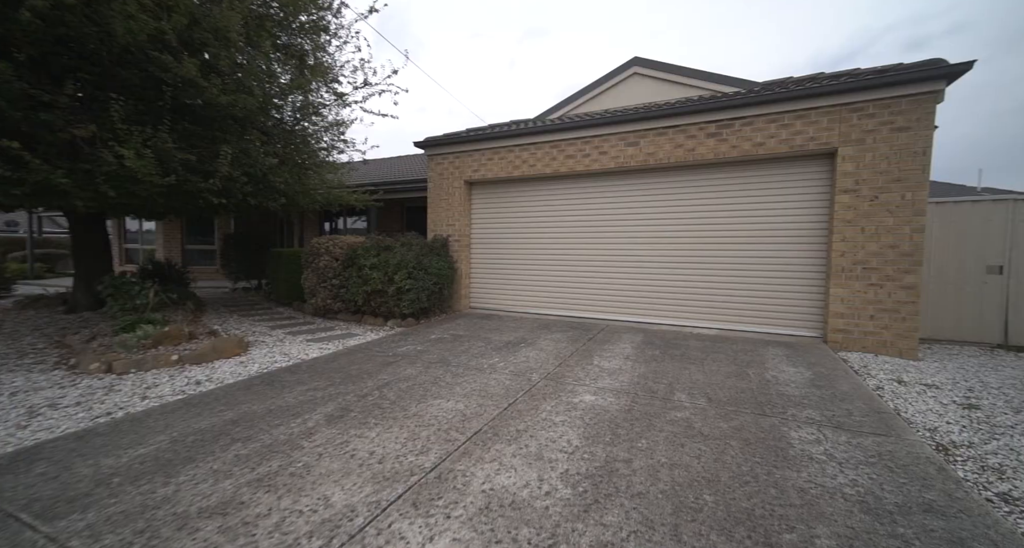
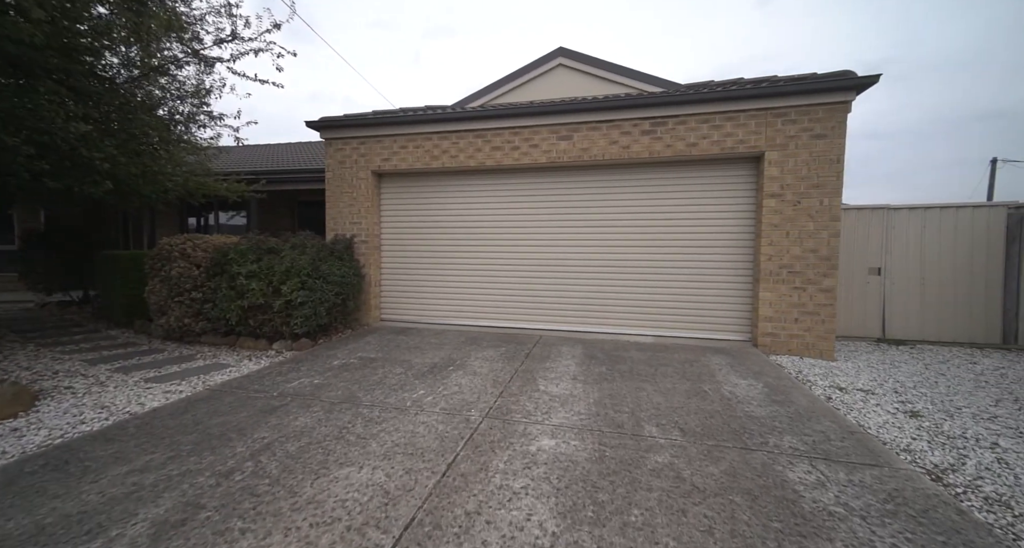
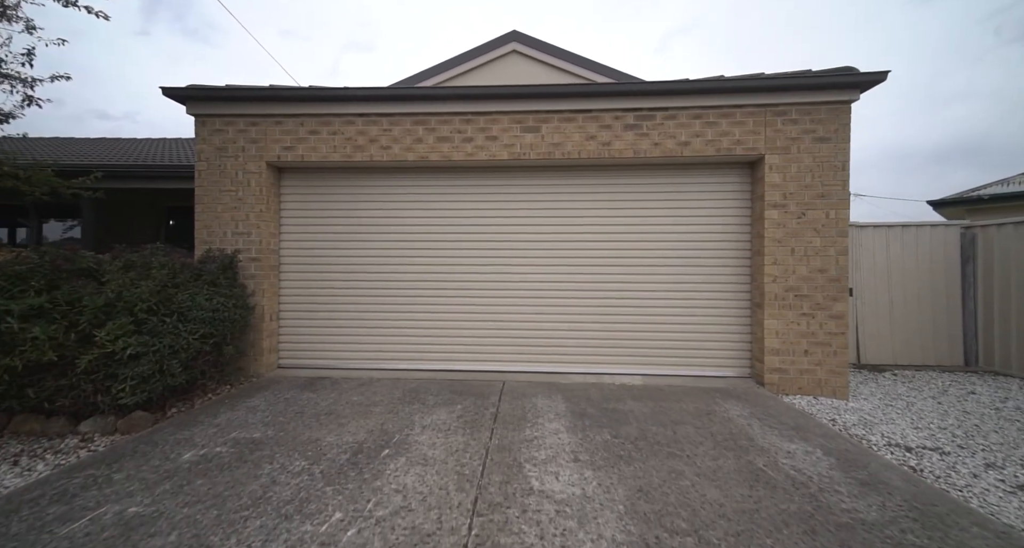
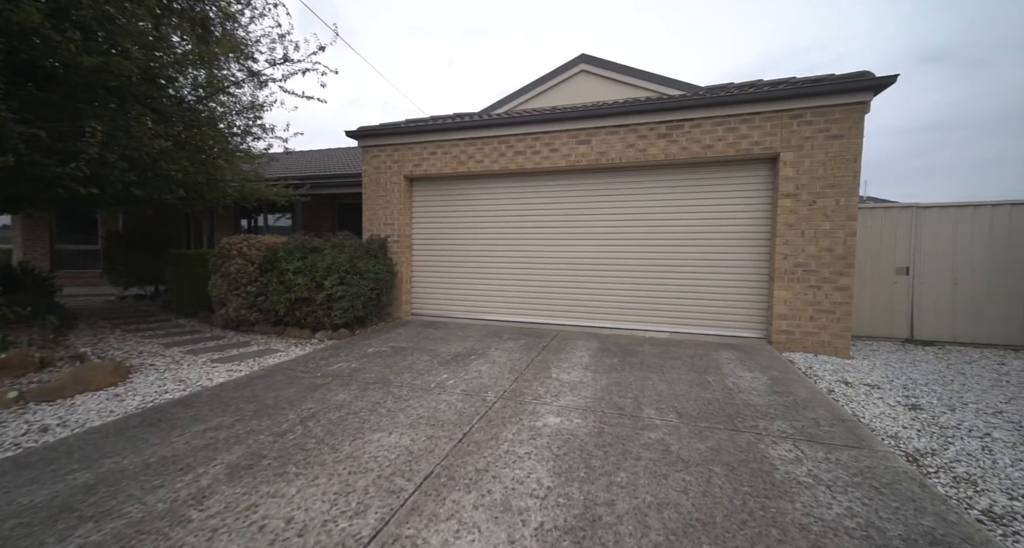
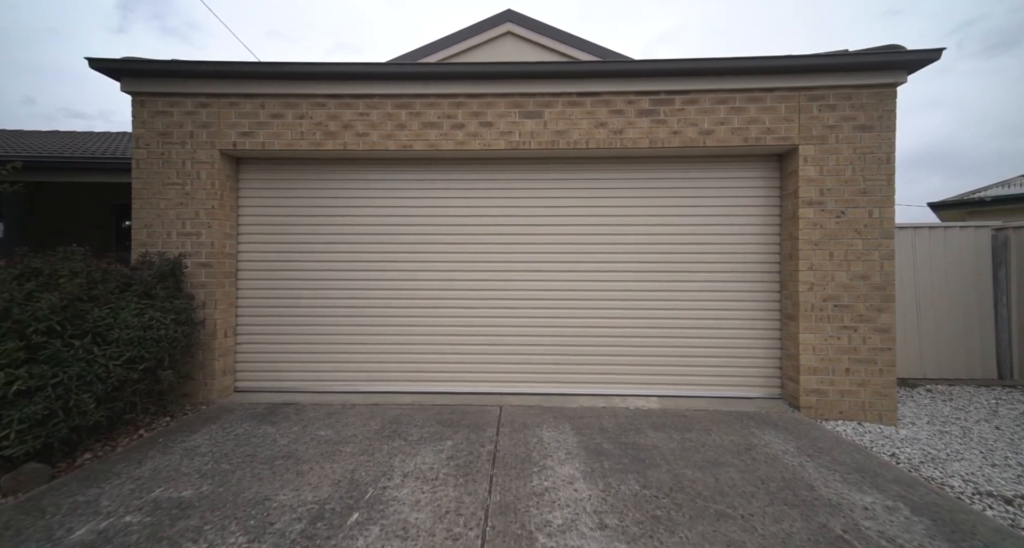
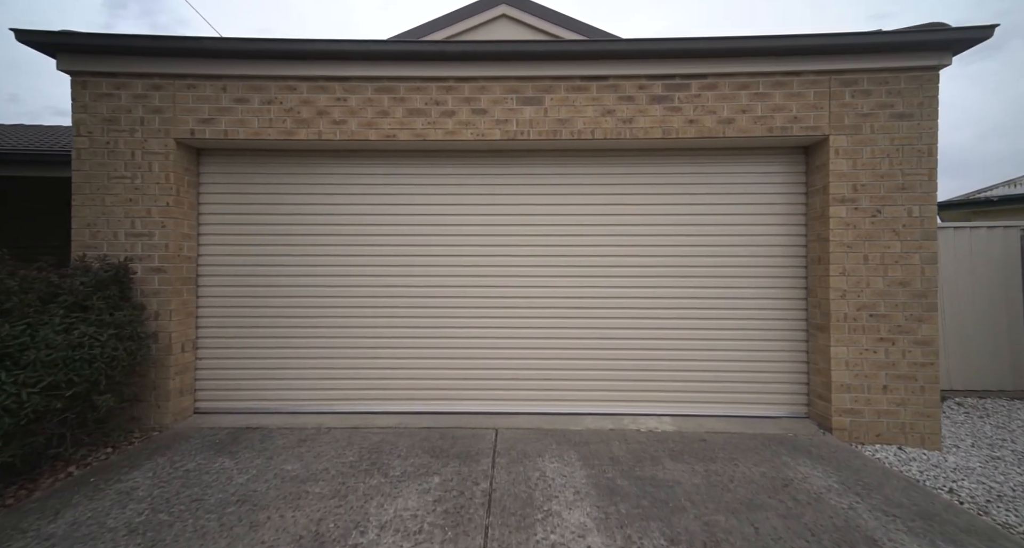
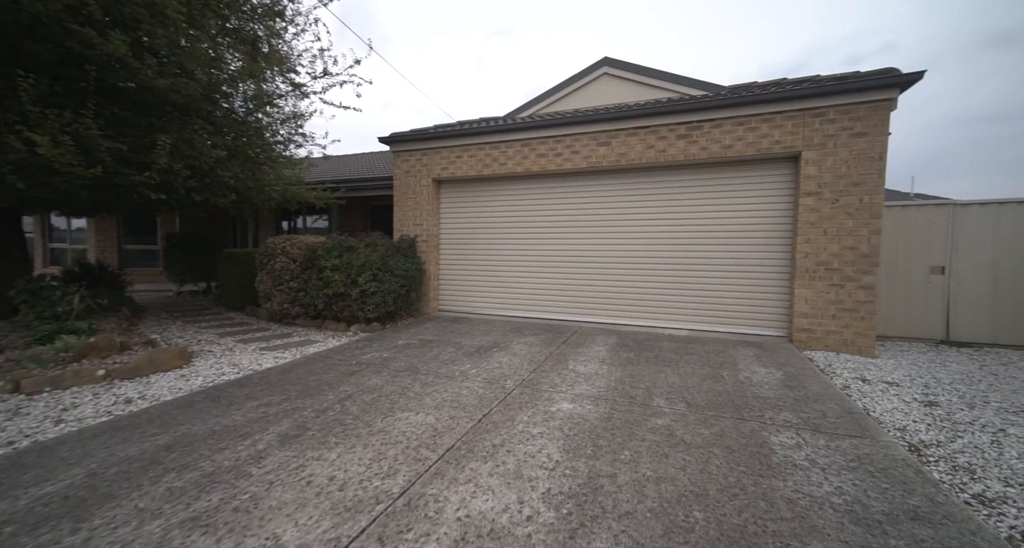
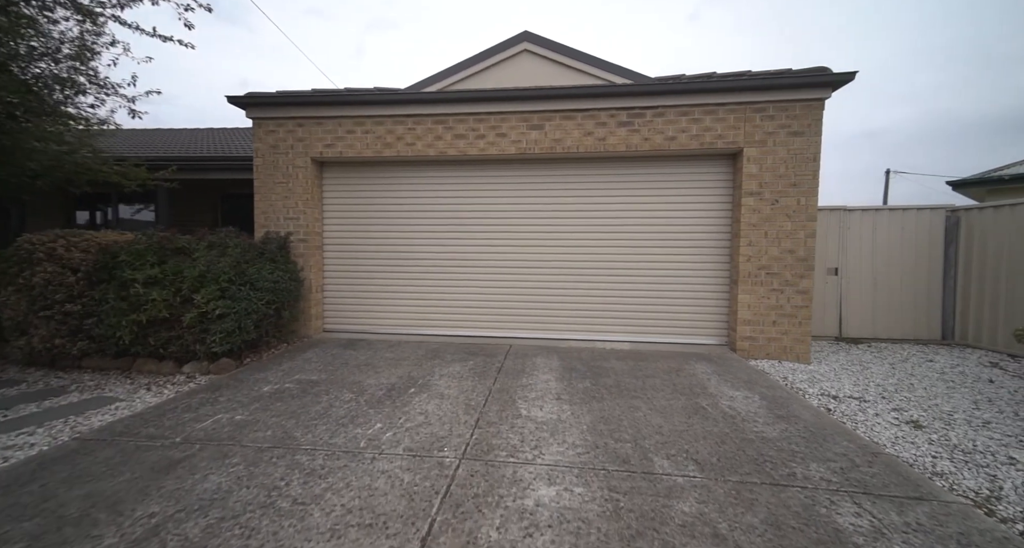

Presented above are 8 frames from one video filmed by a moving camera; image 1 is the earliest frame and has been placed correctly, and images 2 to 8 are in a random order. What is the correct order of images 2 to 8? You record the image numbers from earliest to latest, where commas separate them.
7, 4, 2, 8, 3, 5, 6
